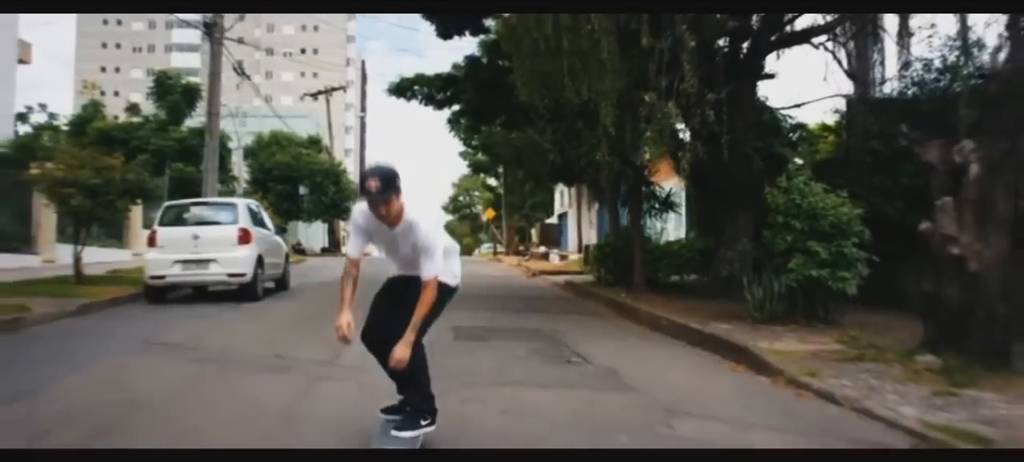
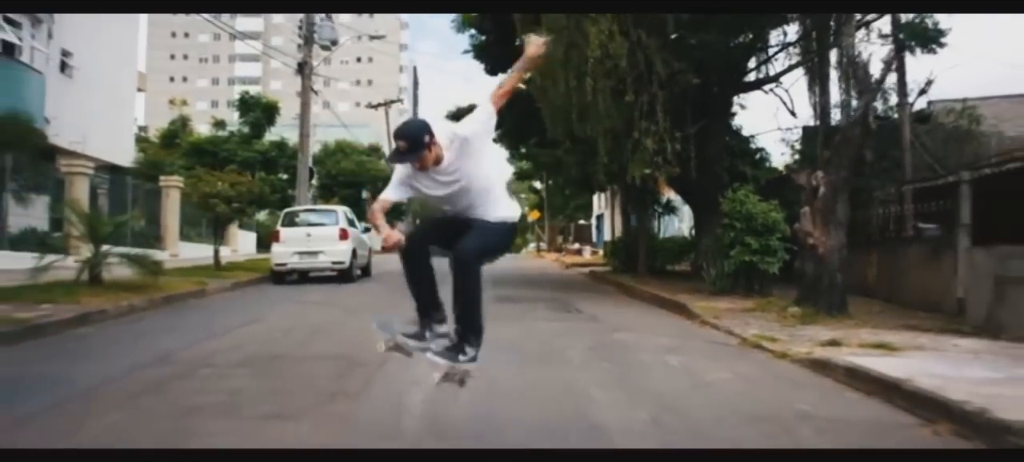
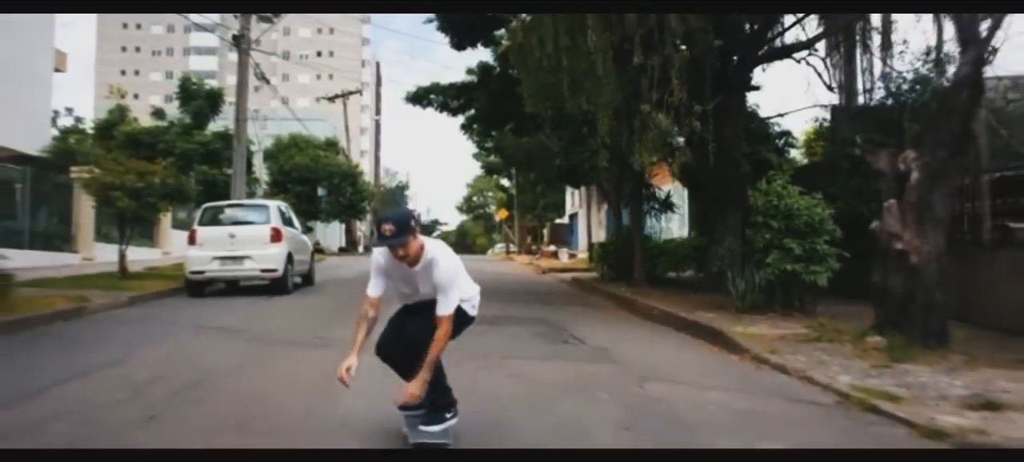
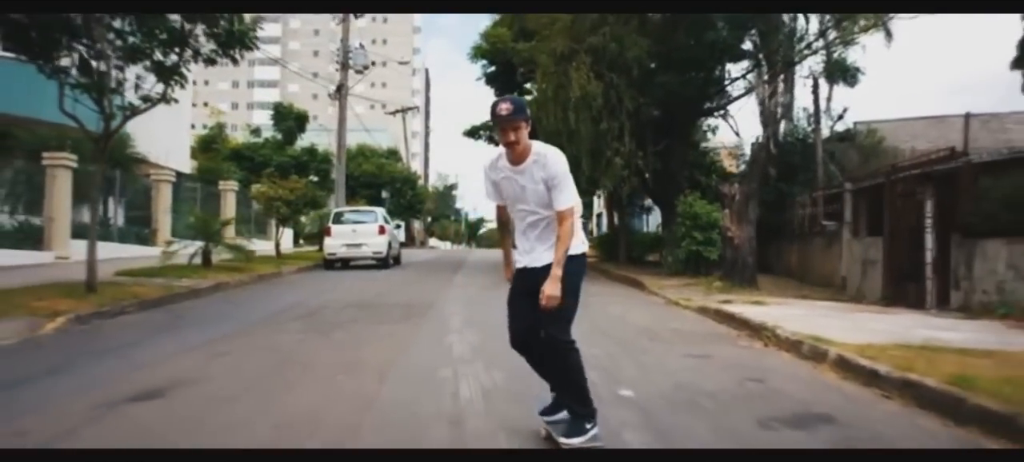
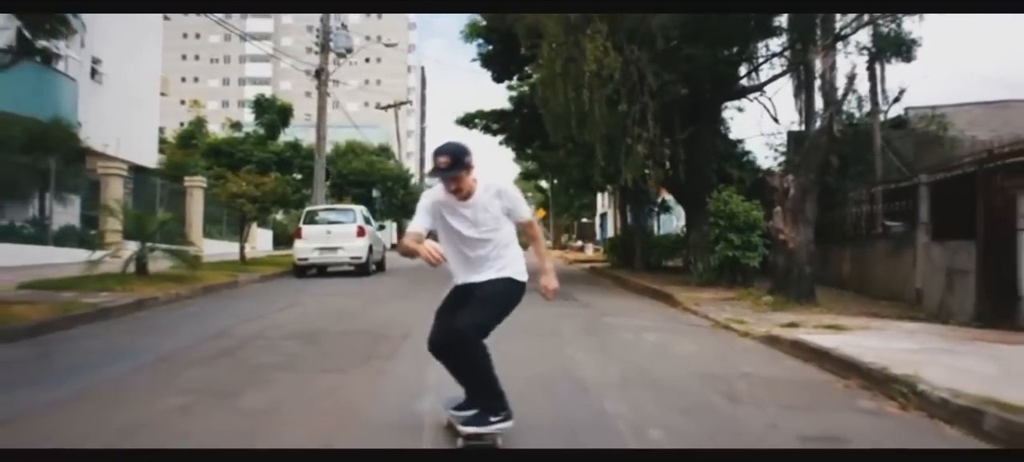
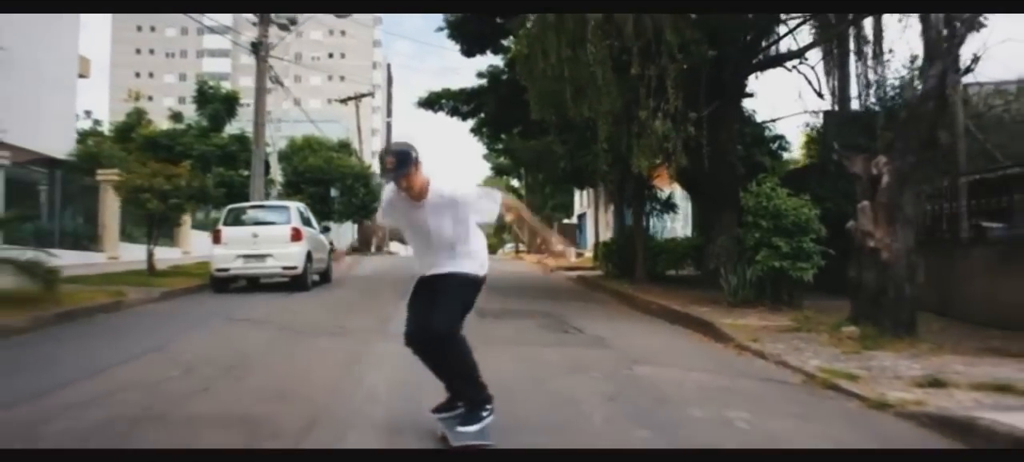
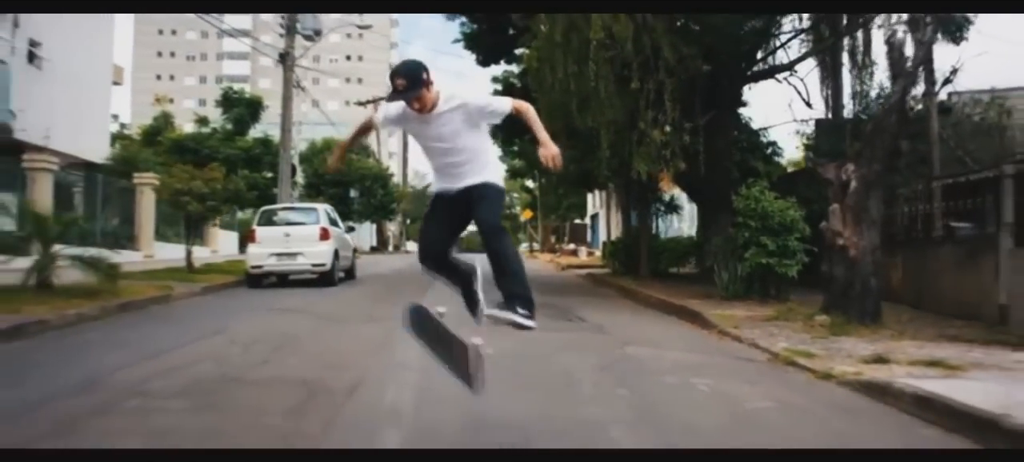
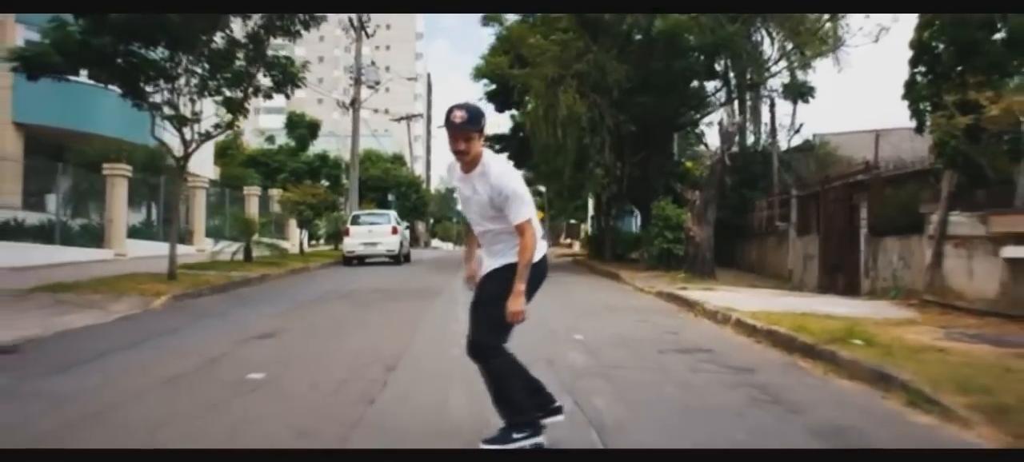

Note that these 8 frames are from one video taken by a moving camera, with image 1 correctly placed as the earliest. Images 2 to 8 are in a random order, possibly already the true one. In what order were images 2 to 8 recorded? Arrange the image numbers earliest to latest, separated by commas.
3, 6, 7, 2, 5, 4, 8
